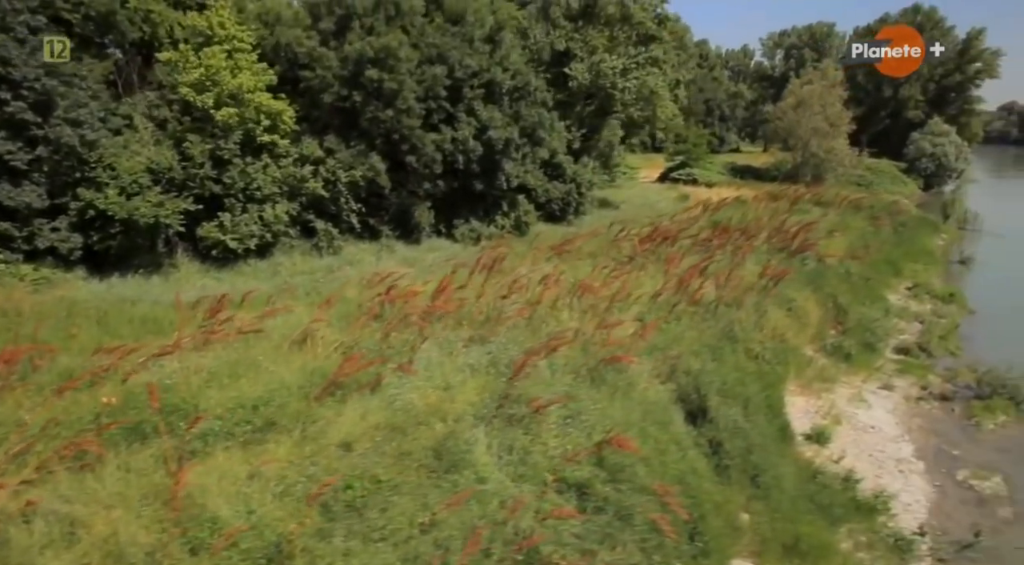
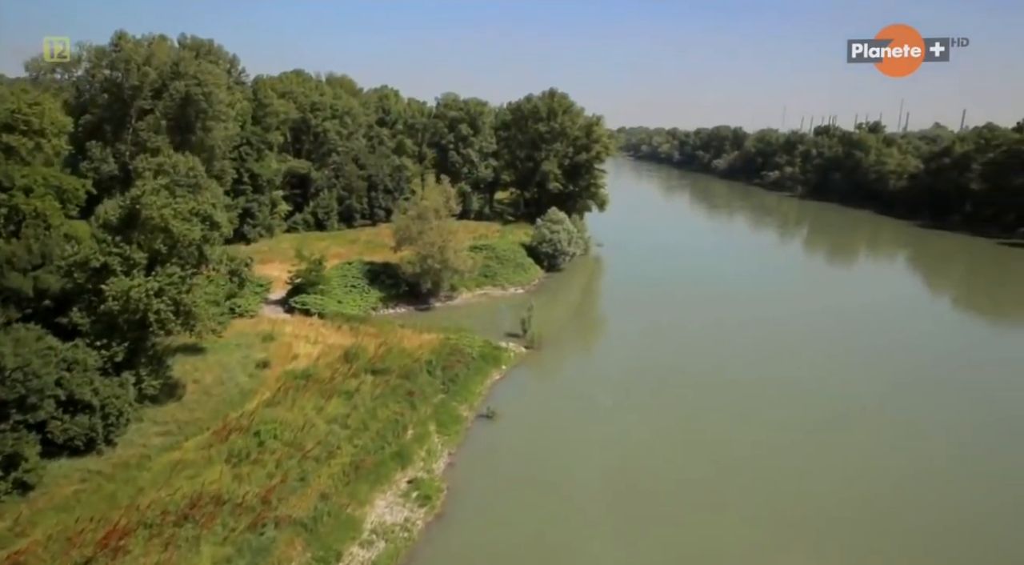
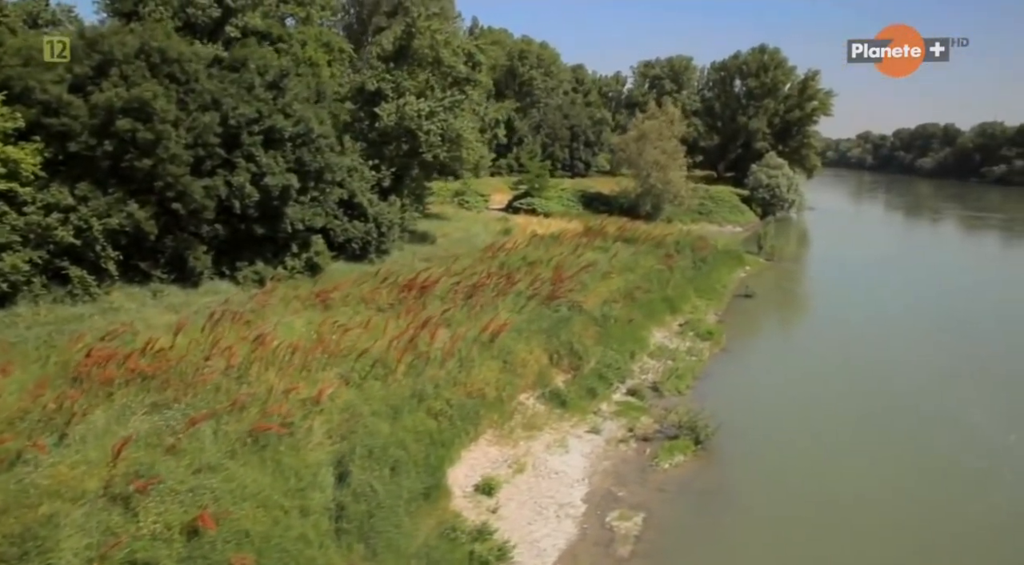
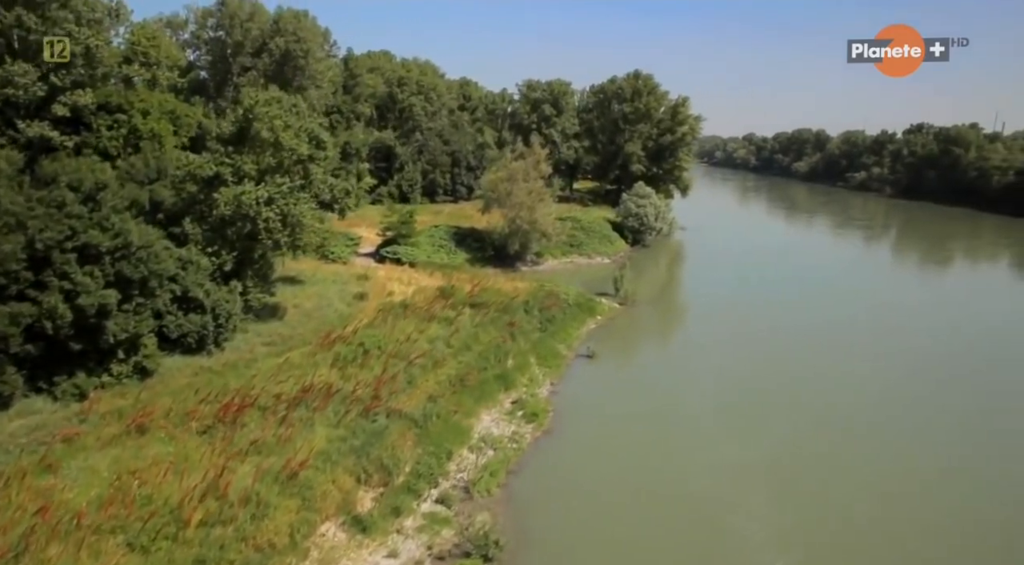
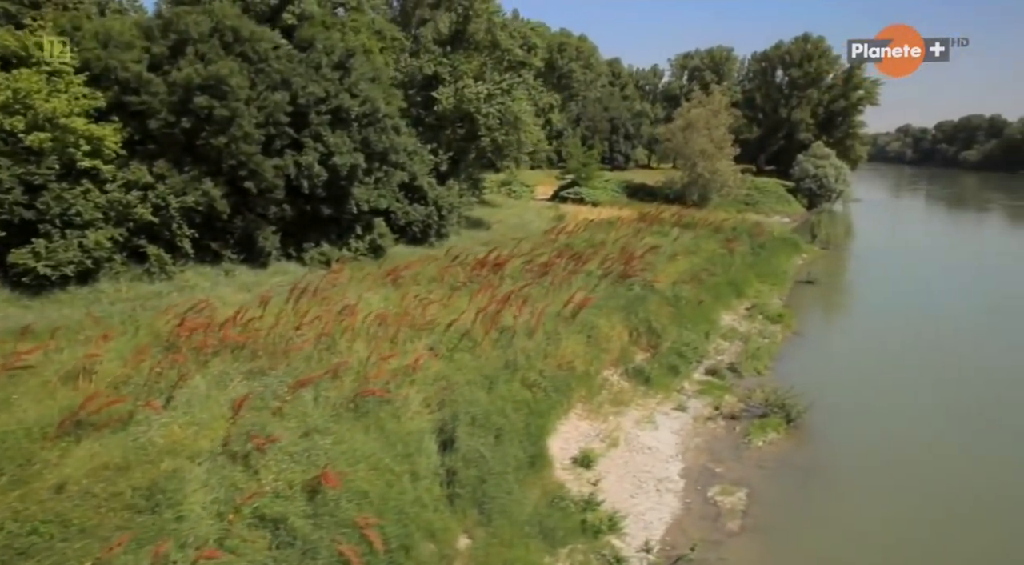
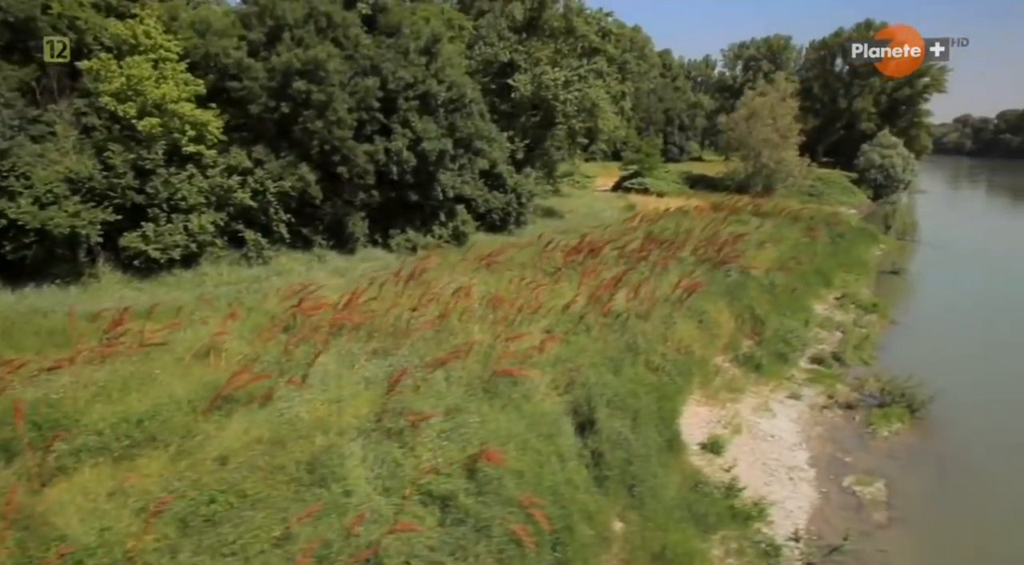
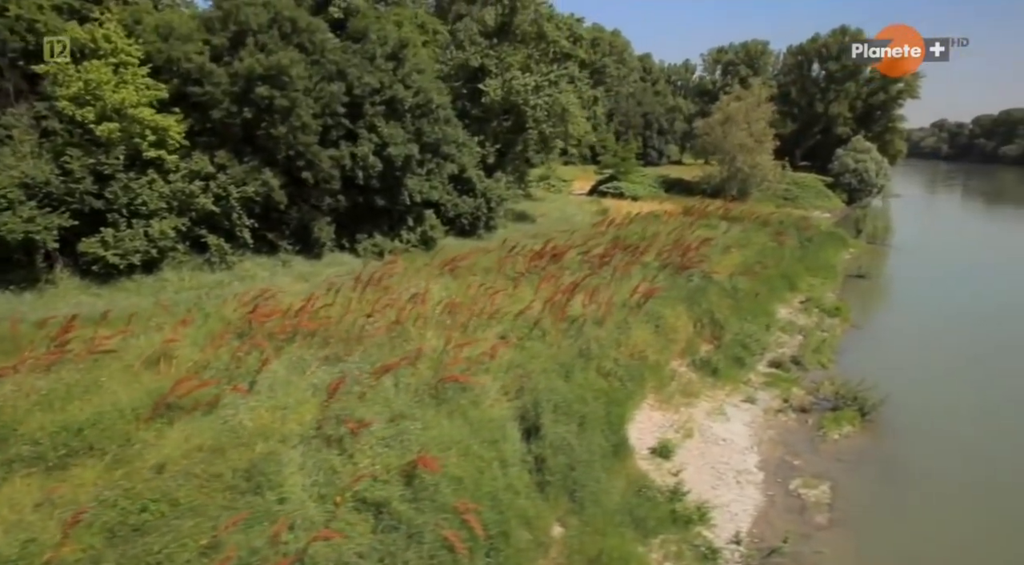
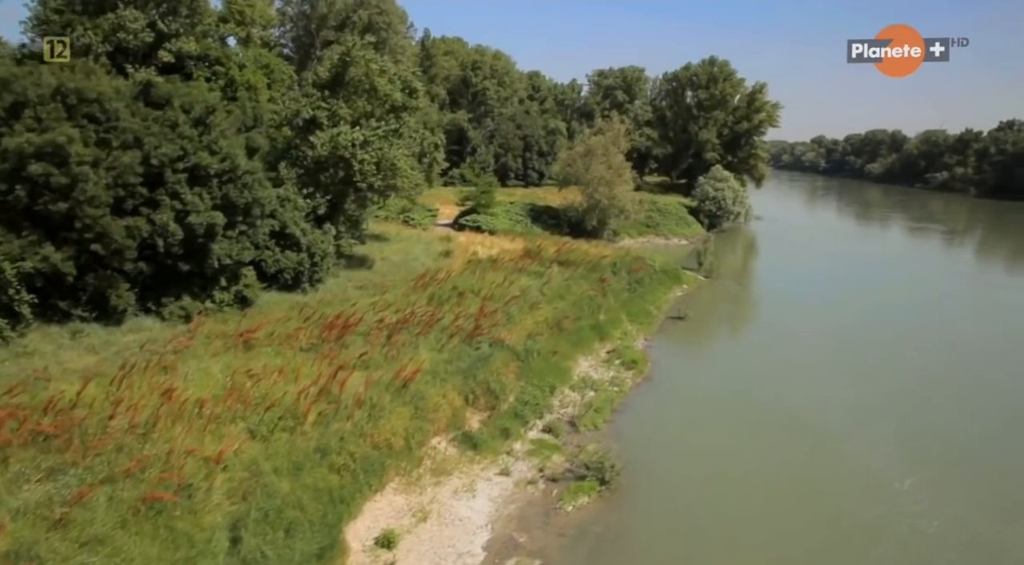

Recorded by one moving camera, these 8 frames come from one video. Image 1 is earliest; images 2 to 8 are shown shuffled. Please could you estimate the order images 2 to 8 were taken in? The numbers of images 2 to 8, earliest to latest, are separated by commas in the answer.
6, 7, 5, 3, 8, 4, 2
